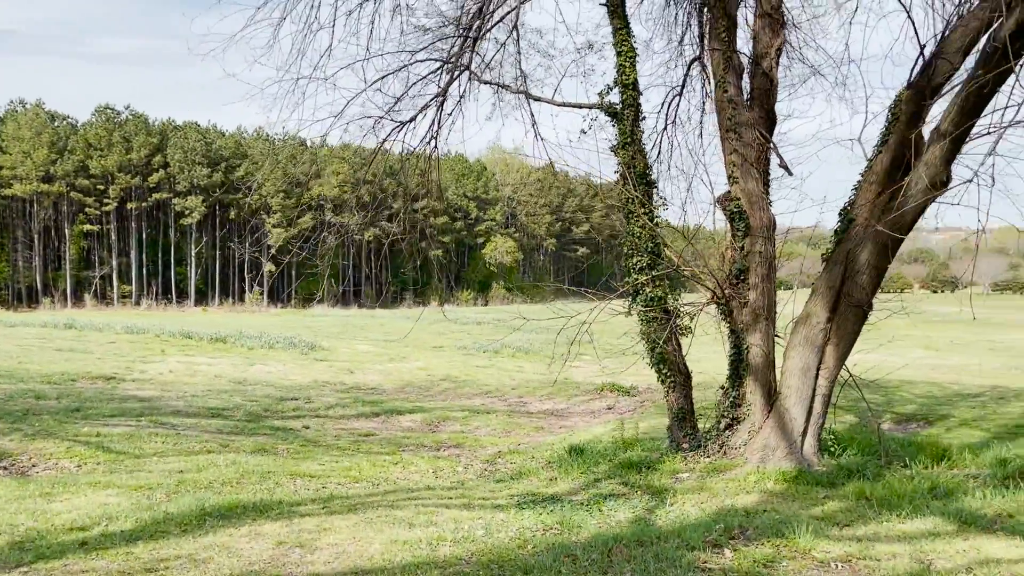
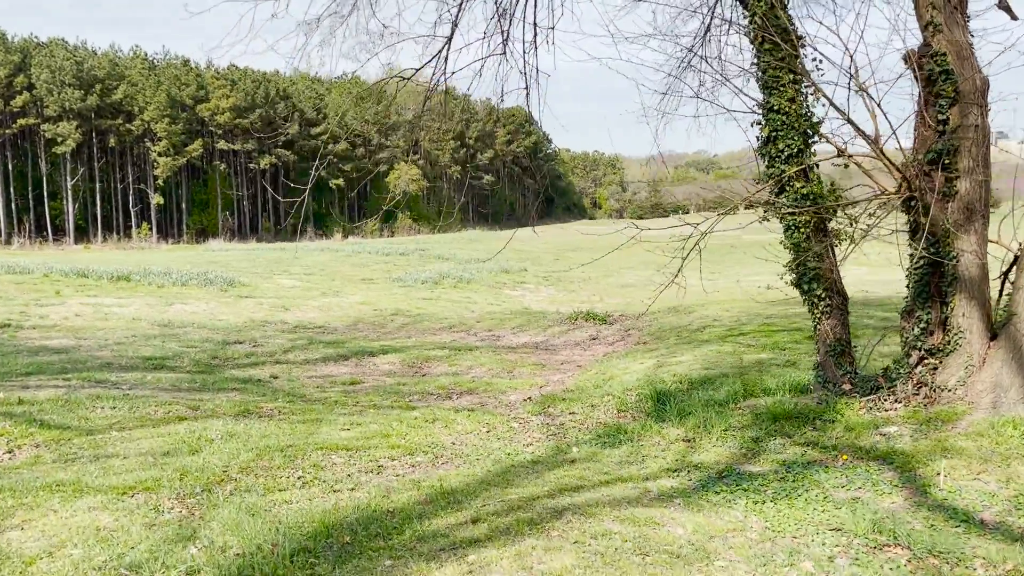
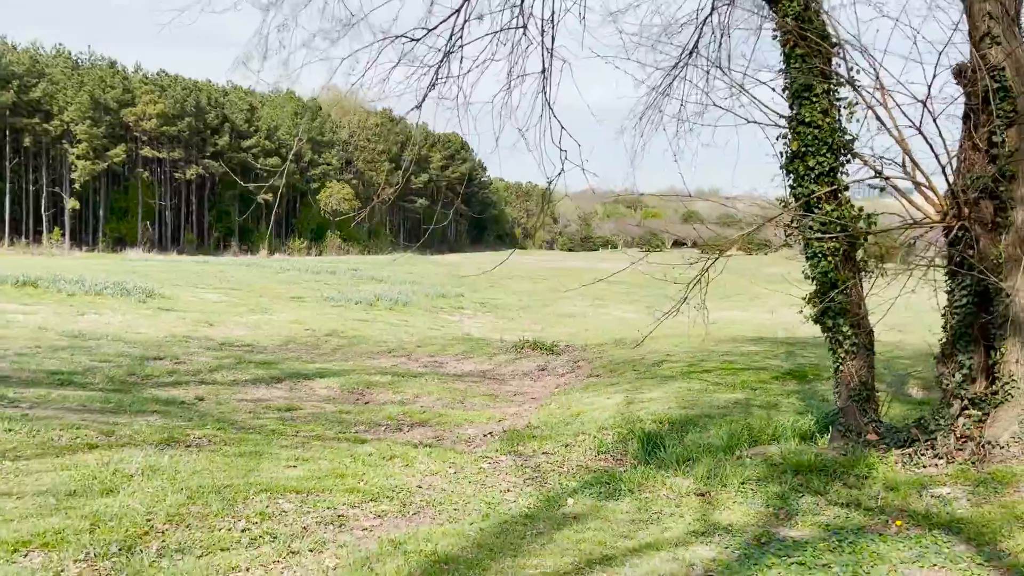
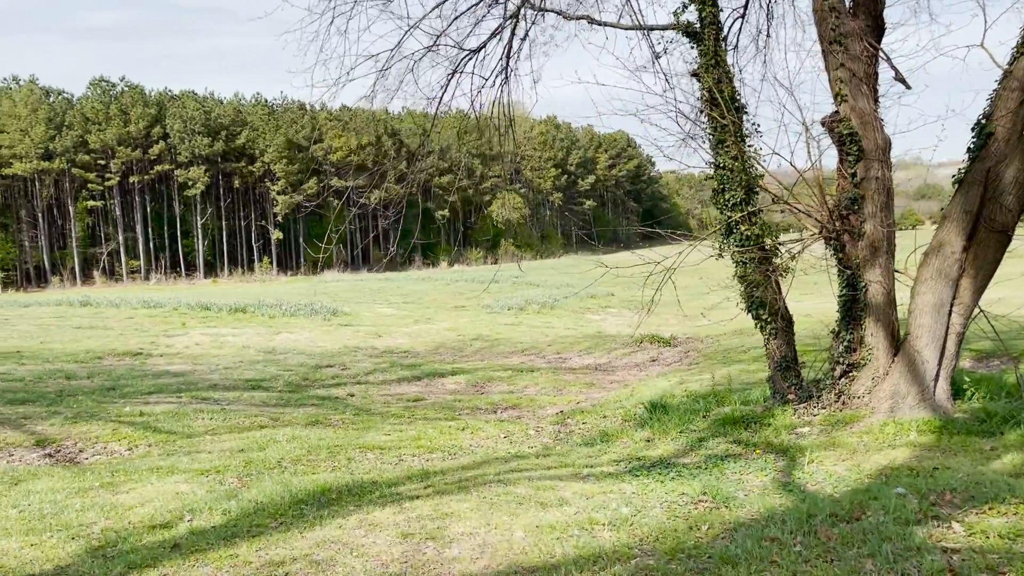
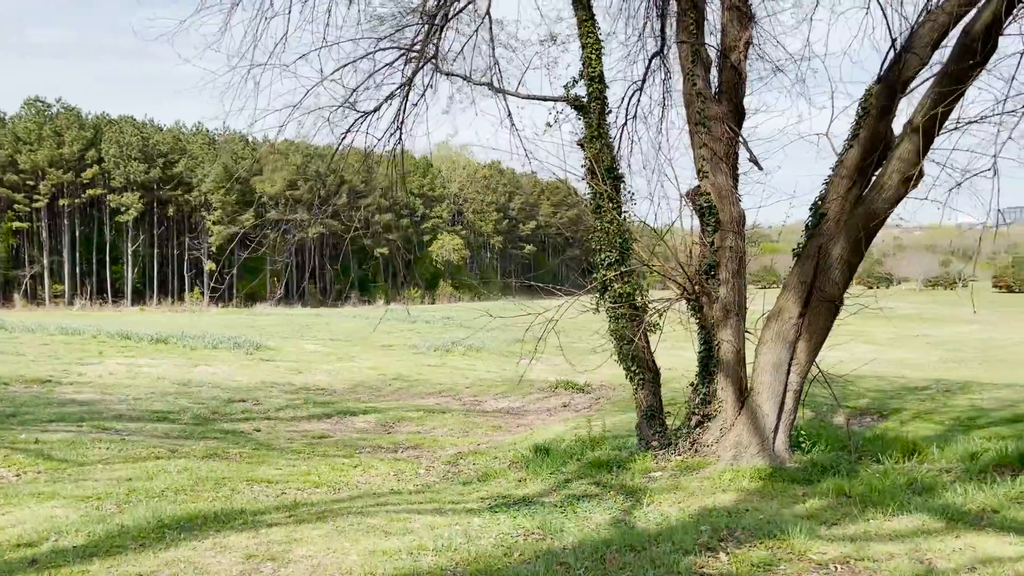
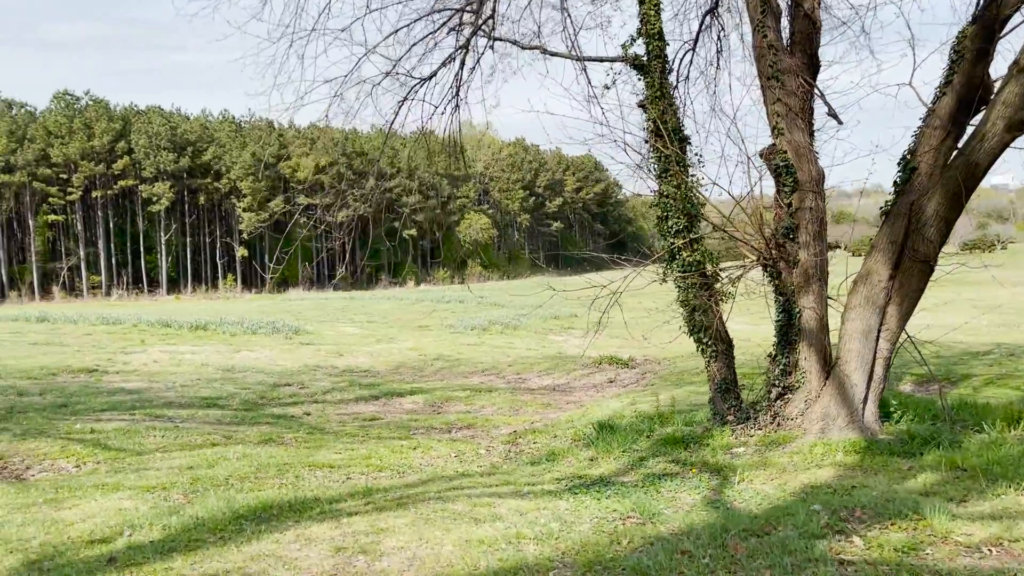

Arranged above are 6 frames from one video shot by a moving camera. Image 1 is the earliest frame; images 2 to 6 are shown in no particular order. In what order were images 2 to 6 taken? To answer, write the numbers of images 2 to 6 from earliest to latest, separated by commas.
5, 6, 4, 2, 3
